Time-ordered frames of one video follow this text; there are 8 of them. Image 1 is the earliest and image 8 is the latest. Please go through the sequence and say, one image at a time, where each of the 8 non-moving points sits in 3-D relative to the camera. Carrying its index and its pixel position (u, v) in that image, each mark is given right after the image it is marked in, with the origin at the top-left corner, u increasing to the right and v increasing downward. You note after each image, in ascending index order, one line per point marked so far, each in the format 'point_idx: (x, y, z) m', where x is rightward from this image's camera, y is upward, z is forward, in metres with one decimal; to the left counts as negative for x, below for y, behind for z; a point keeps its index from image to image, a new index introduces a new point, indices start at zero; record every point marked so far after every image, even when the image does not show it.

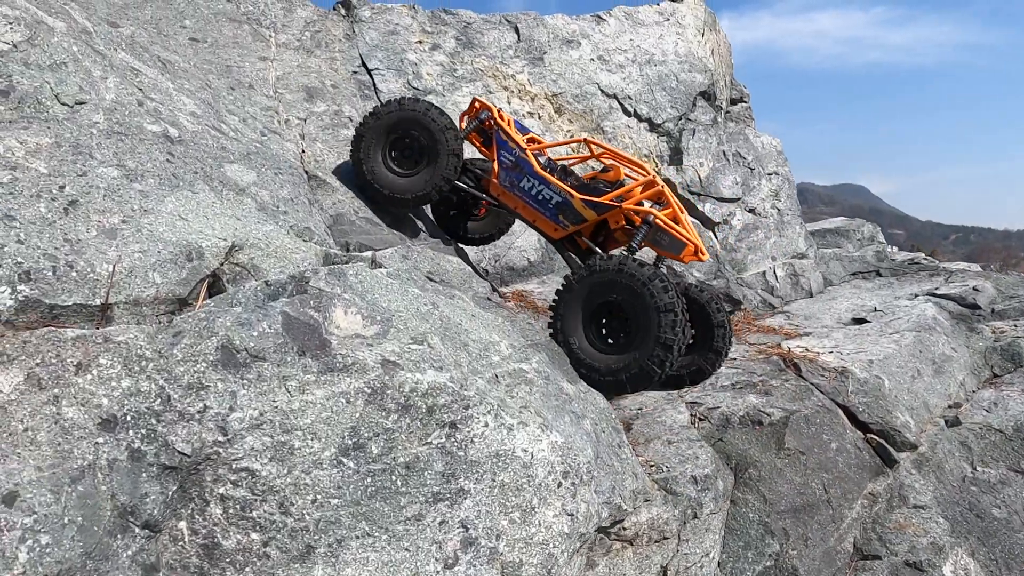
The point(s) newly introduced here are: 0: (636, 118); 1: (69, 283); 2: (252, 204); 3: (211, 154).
0: (+1.6, +2.1, +8.5) m
1: (-2.5, 0.0, +3.7) m
2: (-1.9, +0.7, +5.0) m
3: (-2.3, +1.1, +5.2) m
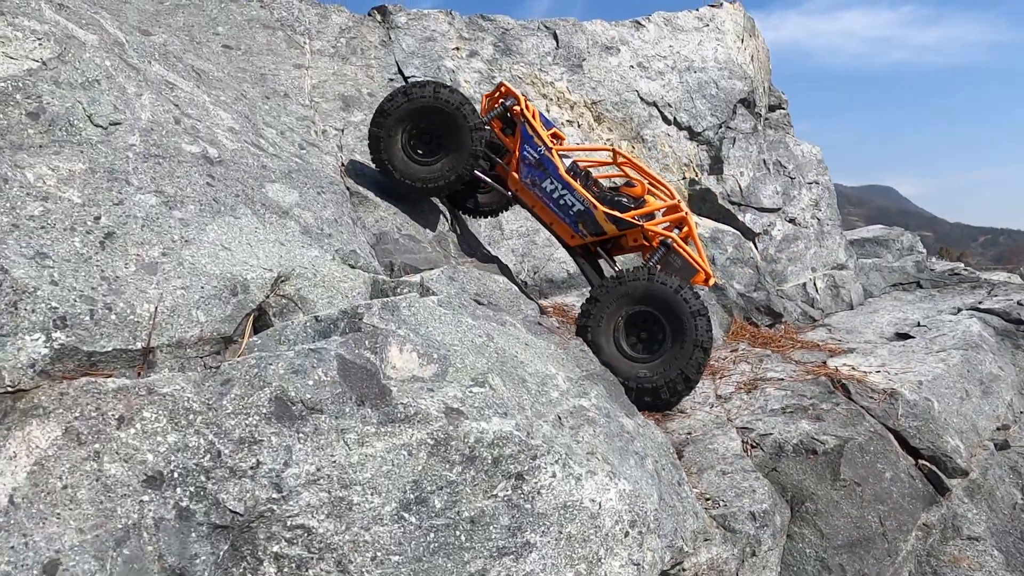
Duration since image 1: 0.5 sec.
0: (+2.0, +2.0, +8.1) m
1: (-2.1, -0.2, +3.4) m
2: (-1.5, +0.4, +4.7) m
3: (-1.9, +0.9, +4.9) m
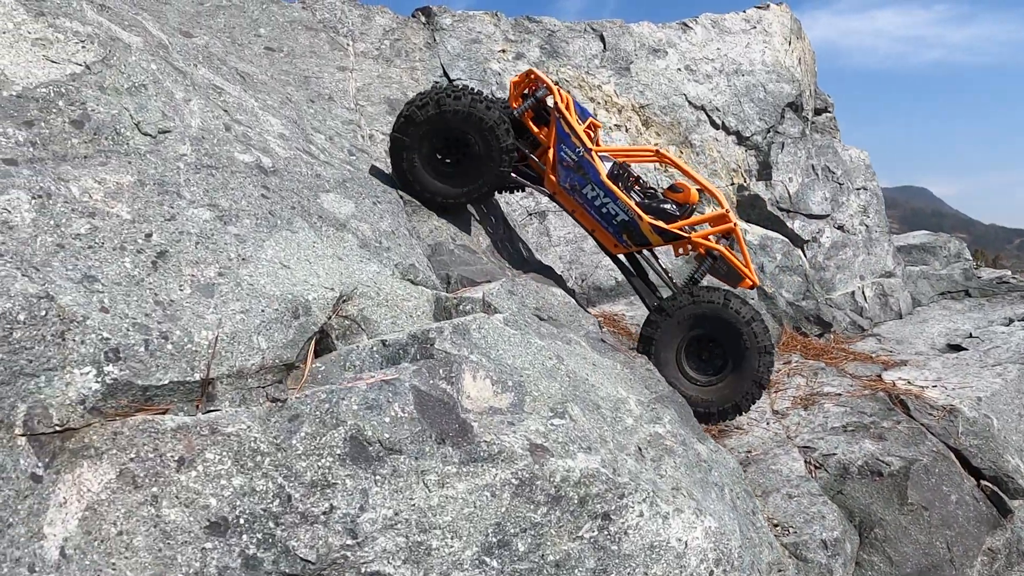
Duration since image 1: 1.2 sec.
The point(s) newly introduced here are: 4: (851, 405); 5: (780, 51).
0: (+2.5, +1.8, +7.8) m
1: (-1.6, -0.3, +3.1) m
2: (-1.0, +0.3, +4.4) m
3: (-1.4, +0.7, +4.6) m
4: (+3.2, -1.1, +6.5) m
5: (+3.3, +2.9, +8.3) m
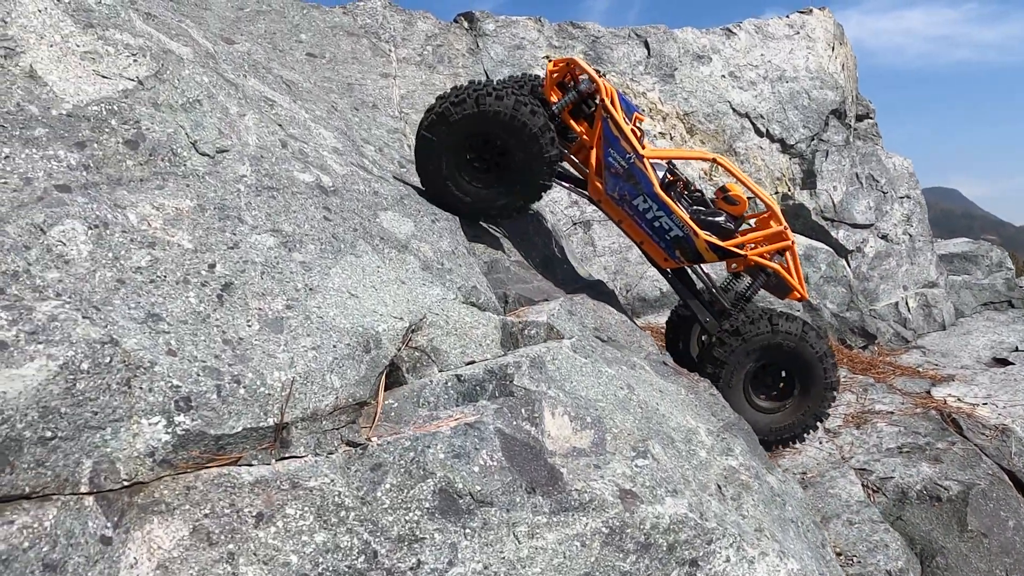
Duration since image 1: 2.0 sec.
0: (+2.9, +1.7, +7.6) m
1: (-1.2, -0.5, +2.9) m
2: (-0.6, +0.2, +4.2) m
3: (-1.0, +0.6, +4.3) m
4: (+3.7, -1.3, +6.3) m
5: (+3.7, +2.8, +8.0) m
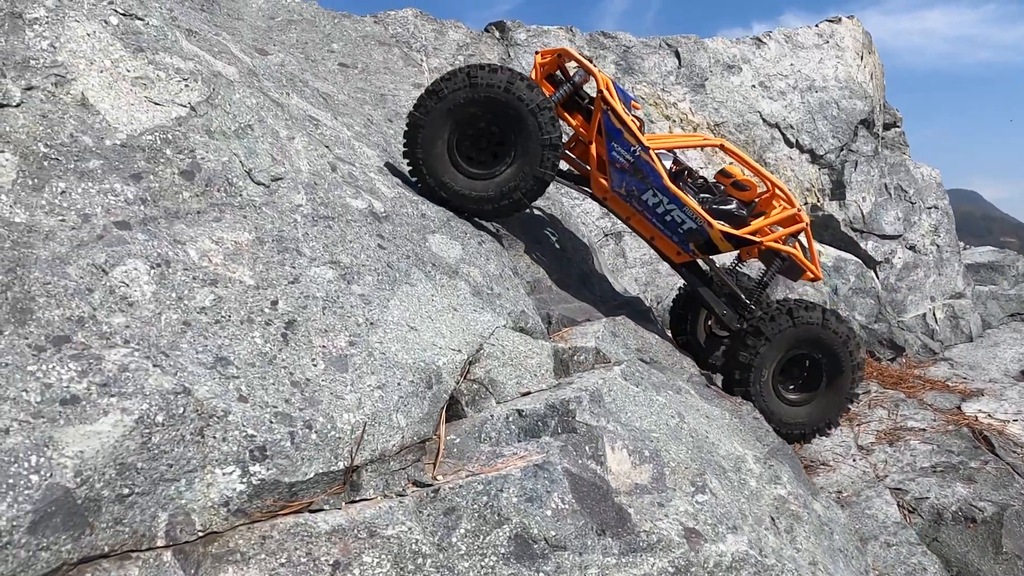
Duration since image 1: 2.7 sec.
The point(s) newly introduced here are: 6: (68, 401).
0: (+3.2, +1.6, +7.5) m
1: (-0.8, -0.7, +2.8) m
2: (-0.3, 0.0, +4.1) m
3: (-0.6, +0.4, +4.3) m
4: (+4.0, -1.4, +6.2) m
5: (+4.0, +2.6, +7.9) m
6: (-1.6, -0.4, +2.3) m
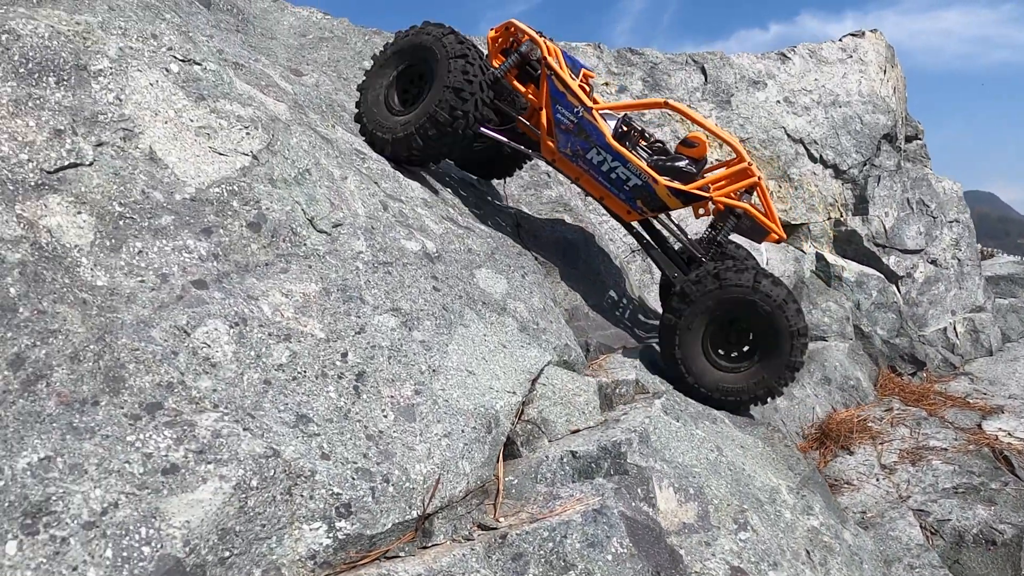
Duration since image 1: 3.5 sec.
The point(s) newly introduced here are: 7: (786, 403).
0: (+3.5, +1.4, +7.6) m
1: (-0.6, -0.9, +2.9) m
2: (0.0, -0.2, +4.2) m
3: (-0.3, +0.2, +4.4) m
4: (+4.3, -1.6, +6.4) m
5: (+4.3, +2.5, +8.0) m
6: (-1.3, -0.7, +2.5) m
7: (+2.5, -1.0, +6.1) m
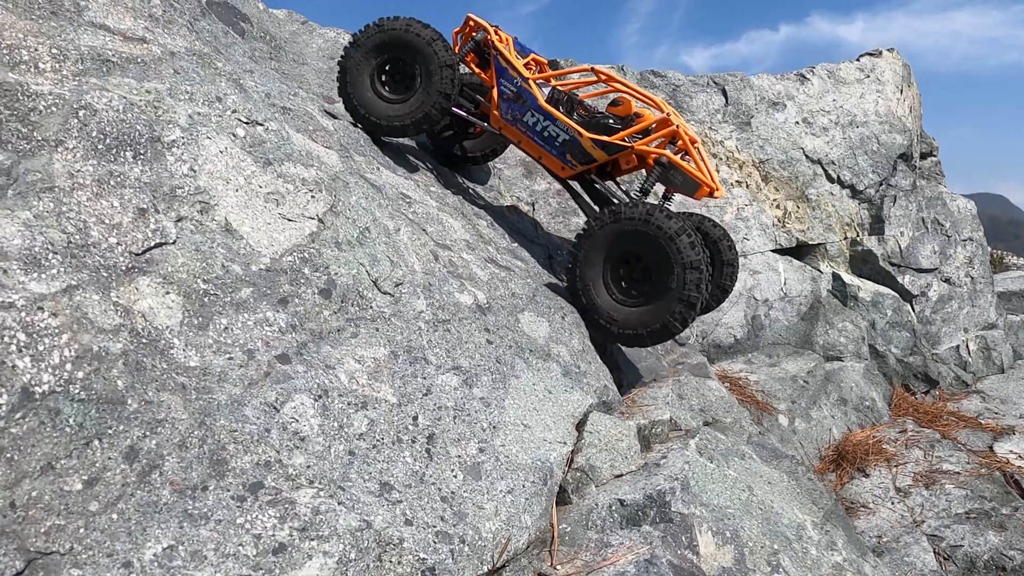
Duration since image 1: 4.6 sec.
0: (+3.8, +1.2, +7.8) m
1: (-0.2, -1.3, +3.2) m
2: (+0.3, -0.6, +4.4) m
3: (0.0, -0.1, +4.6) m
4: (+4.5, -1.9, +6.7) m
5: (+4.6, +2.3, +8.1) m
6: (-0.9, -1.0, +2.7) m
7: (+2.8, -1.3, +6.3) m
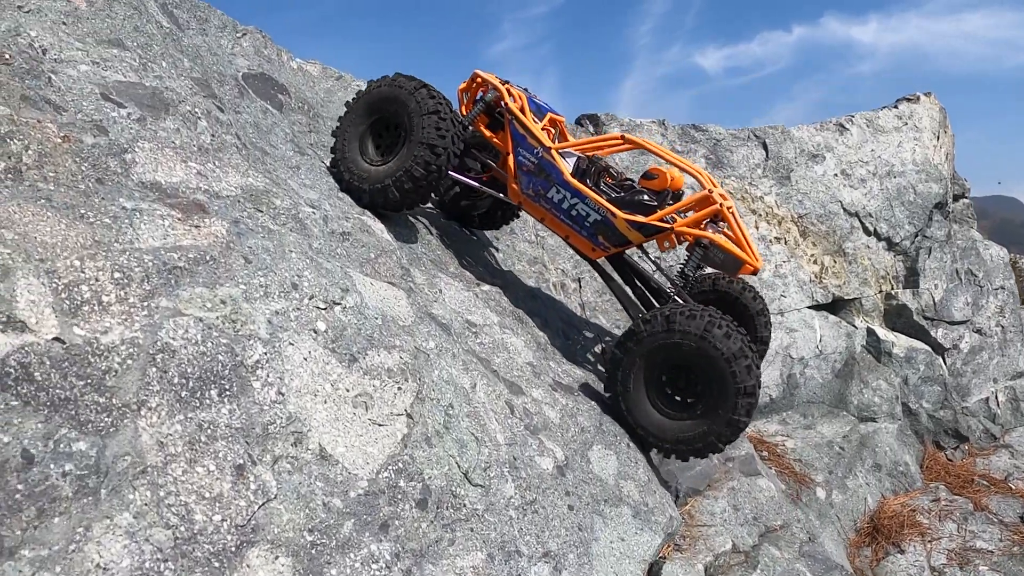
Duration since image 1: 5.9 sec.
0: (+4.2, +0.6, +7.7) m
1: (+0.3, -2.4, +3.3) m
2: (+0.8, -1.5, +4.5) m
3: (+0.5, -1.1, +4.6) m
4: (+5.0, -2.6, +7.0) m
5: (+5.0, +1.7, +8.0) m
6: (-0.4, -2.2, +2.8) m
7: (+3.2, -2.1, +6.5) m
